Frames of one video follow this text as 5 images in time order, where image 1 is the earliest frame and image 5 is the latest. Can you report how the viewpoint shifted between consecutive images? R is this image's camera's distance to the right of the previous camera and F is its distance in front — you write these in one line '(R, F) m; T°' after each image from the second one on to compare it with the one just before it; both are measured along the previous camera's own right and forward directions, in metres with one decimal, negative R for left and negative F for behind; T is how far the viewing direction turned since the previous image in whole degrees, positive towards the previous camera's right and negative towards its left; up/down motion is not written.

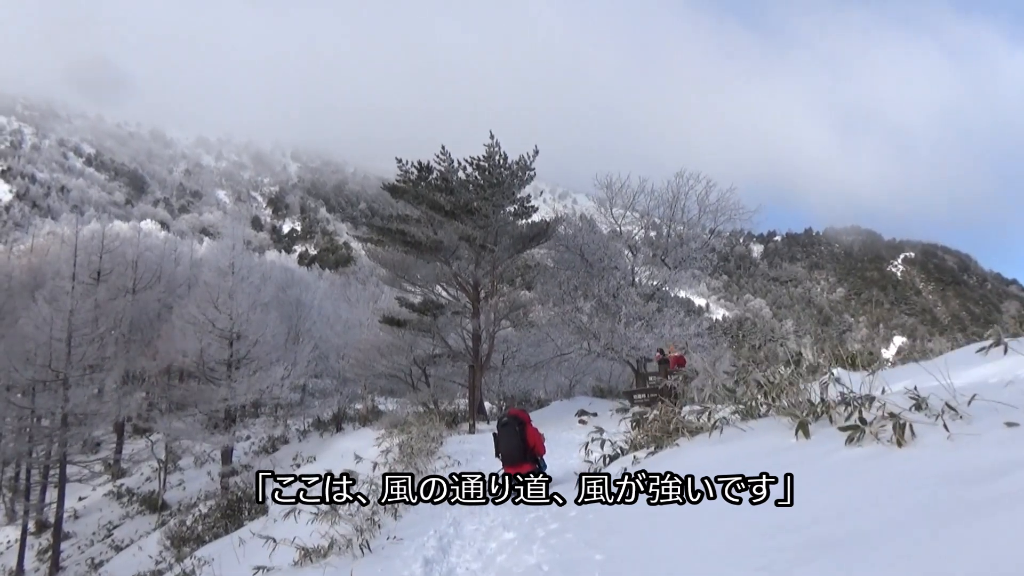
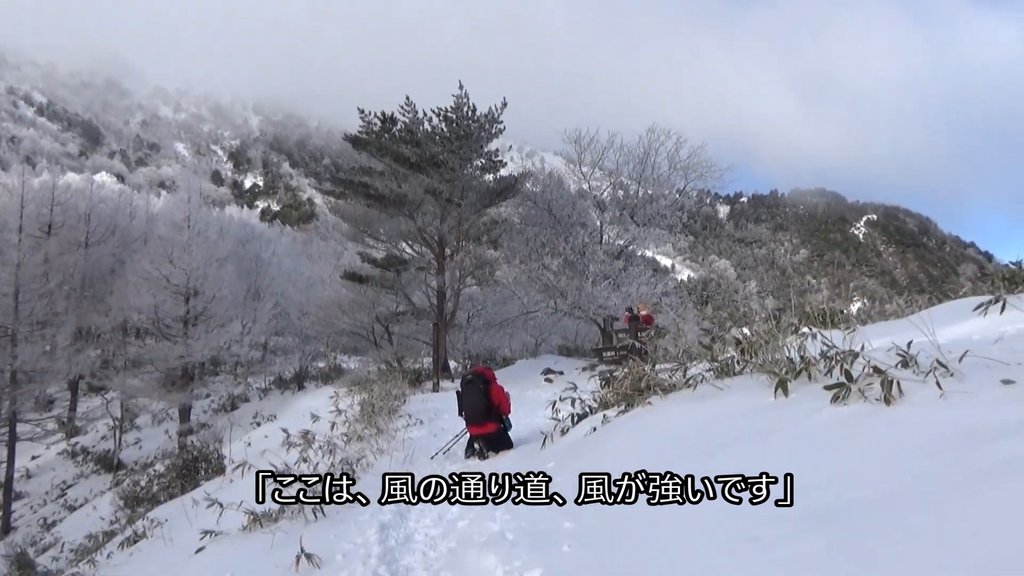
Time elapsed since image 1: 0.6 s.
(0.0, +0.3) m; +2°
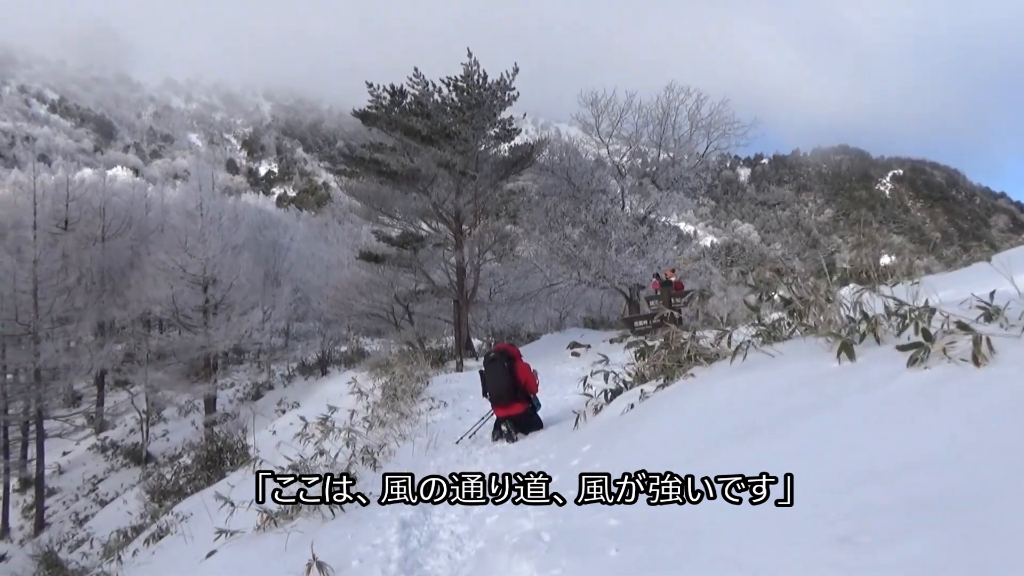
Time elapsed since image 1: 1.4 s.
(0.0, +0.5) m; -2°
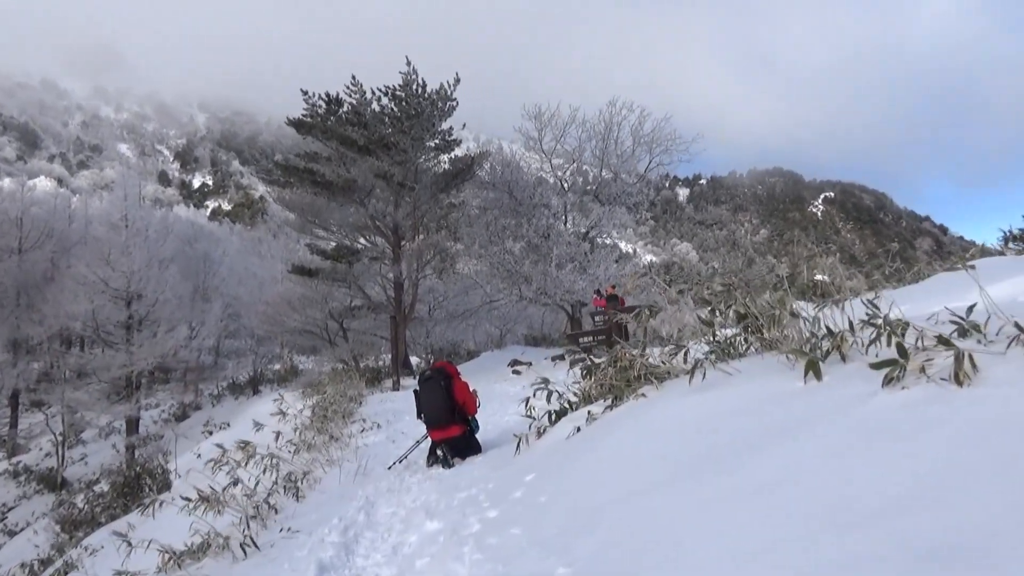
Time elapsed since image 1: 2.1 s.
(0.0, +0.4) m; +4°
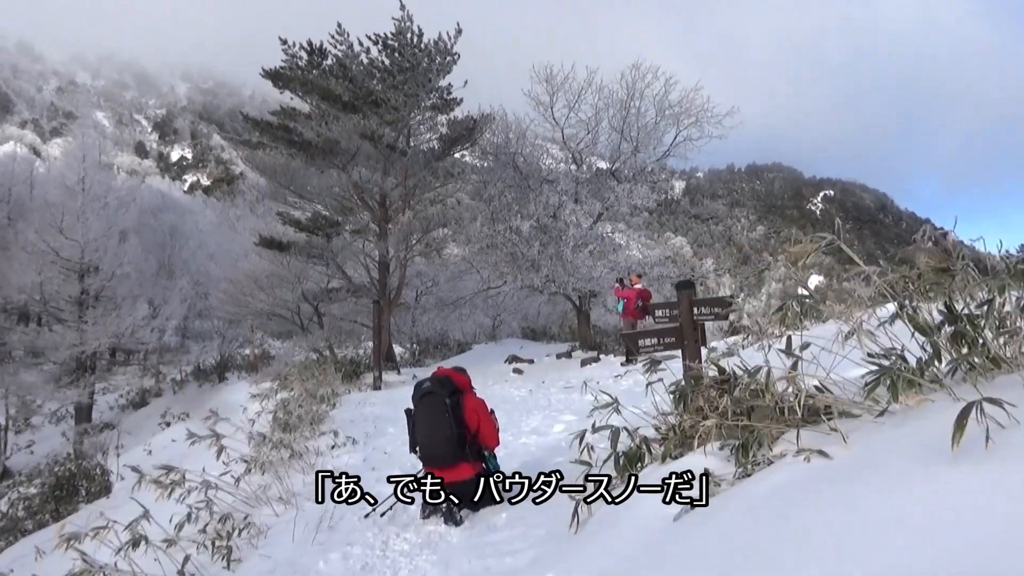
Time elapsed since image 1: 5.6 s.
(-0.3, +1.8) m; +1°
